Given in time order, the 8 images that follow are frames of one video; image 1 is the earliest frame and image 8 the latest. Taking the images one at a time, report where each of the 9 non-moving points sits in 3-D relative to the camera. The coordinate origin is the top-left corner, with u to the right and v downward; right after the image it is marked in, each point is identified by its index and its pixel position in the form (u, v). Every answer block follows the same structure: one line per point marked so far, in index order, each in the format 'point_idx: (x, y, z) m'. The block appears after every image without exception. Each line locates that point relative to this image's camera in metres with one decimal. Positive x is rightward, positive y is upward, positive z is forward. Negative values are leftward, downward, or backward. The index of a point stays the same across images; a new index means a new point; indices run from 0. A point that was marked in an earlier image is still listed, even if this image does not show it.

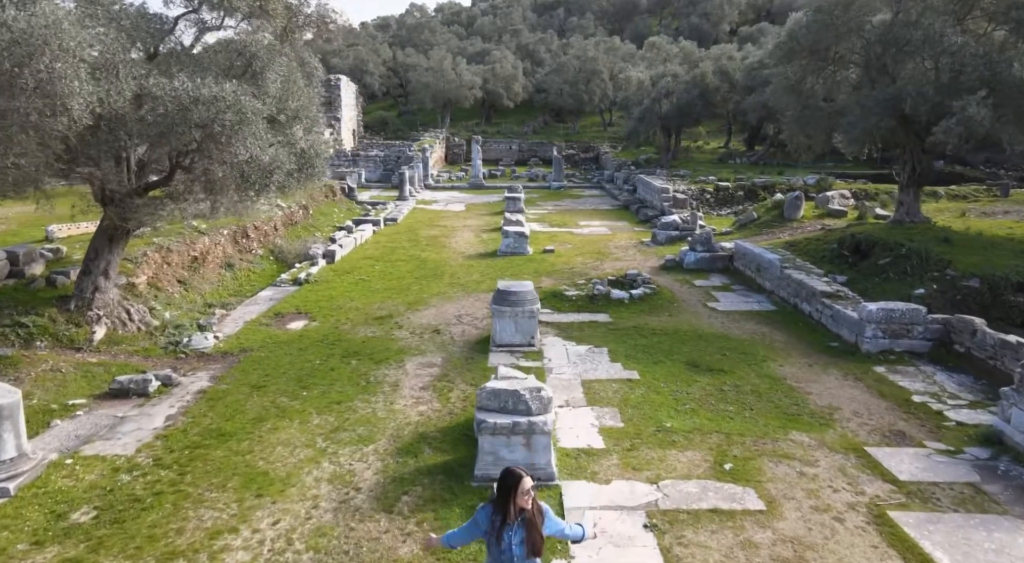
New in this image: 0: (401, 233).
0: (-2.8, +1.2, +16.4) m
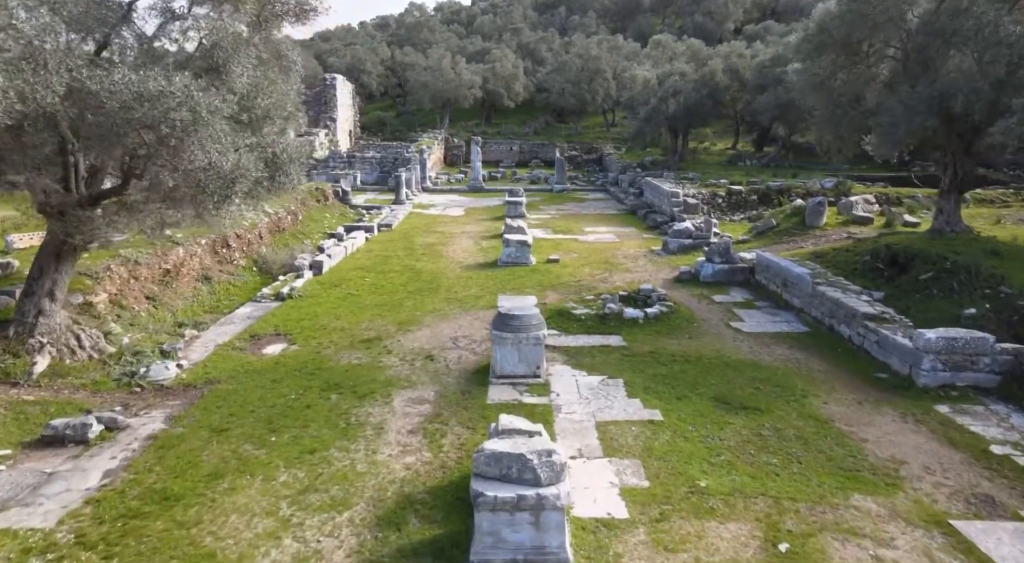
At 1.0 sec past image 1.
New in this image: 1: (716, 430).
0: (-2.7, +1.0, +15.5) m
1: (+1.8, -1.3, +5.7) m
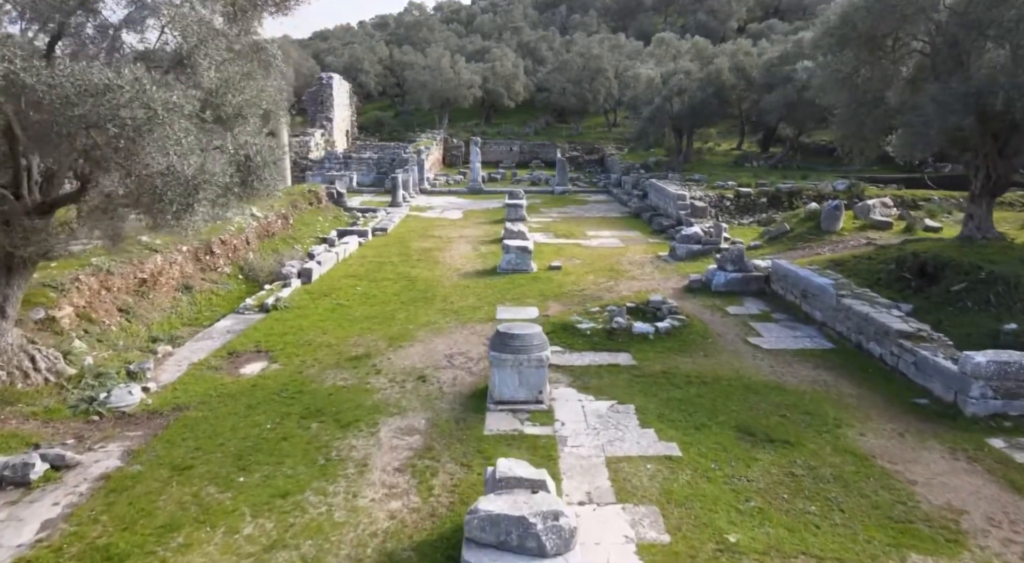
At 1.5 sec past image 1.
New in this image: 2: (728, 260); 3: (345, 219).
0: (-2.7, +0.8, +14.8) m
1: (+1.8, -1.4, +5.0) m
2: (+3.4, +0.3, +10.5) m
3: (-4.6, +1.7, +18.3) m
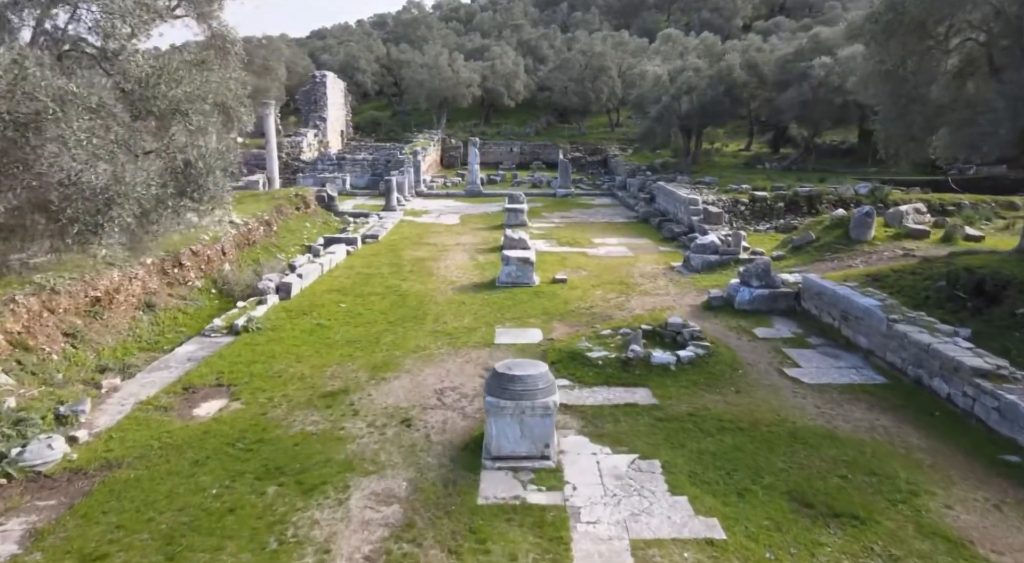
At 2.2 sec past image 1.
0: (-2.7, +0.6, +13.8) m
1: (+1.8, -1.7, +4.0) m
2: (+3.5, +0.1, +9.4) m
3: (-4.6, +1.5, +17.2) m
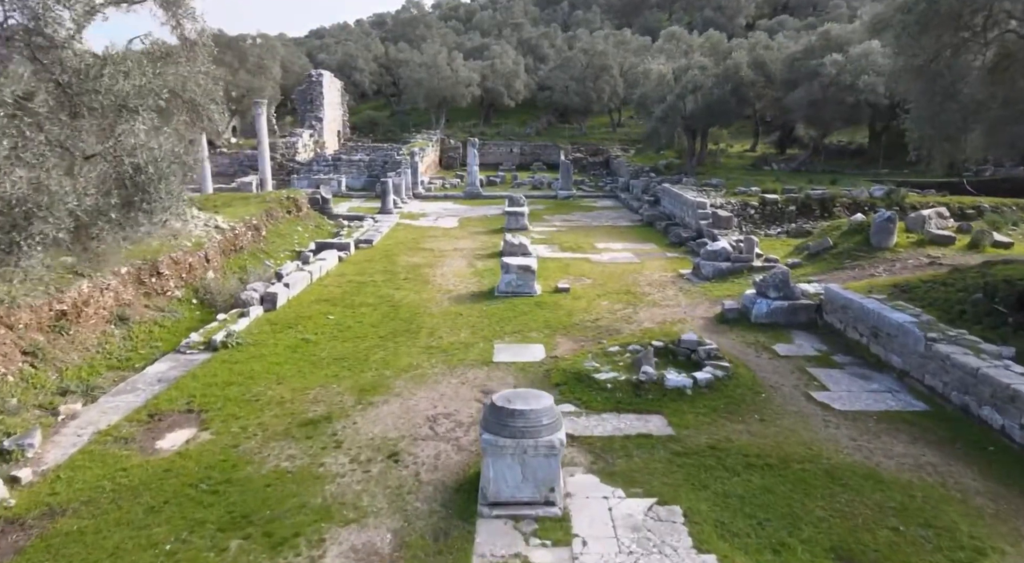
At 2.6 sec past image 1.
0: (-2.7, +0.4, +13.1) m
1: (+1.8, -1.8, +3.3) m
2: (+3.5, 0.0, +8.8) m
3: (-4.6, +1.3, +16.6) m
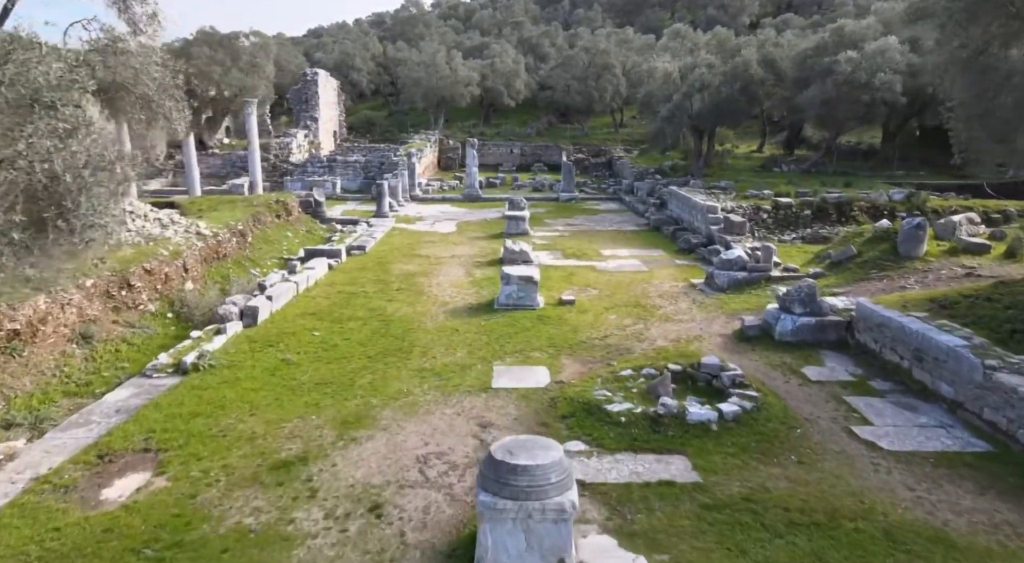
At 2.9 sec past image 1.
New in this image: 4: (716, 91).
0: (-2.7, +0.2, +12.4) m
1: (+1.8, -2.0, +2.6) m
2: (+3.5, -0.2, +8.0) m
3: (-4.6, +1.1, +15.8) m
4: (+6.2, +5.7, +19.7) m
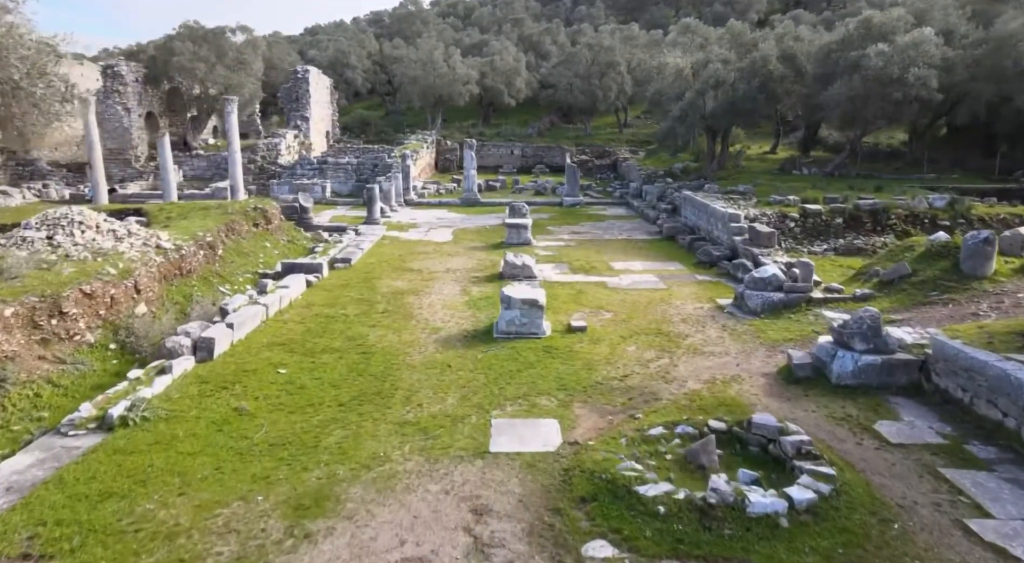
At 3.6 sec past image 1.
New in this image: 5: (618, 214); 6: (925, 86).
0: (-2.7, -0.1, +11.0) m
1: (+1.8, -2.3, +1.2) m
2: (+3.5, -0.5, +6.6) m
3: (-4.6, +0.8, +14.4) m
4: (+6.2, +5.4, +18.3) m
5: (+3.2, +2.0, +19.9) m
6: (+10.0, +4.8, +16.0) m
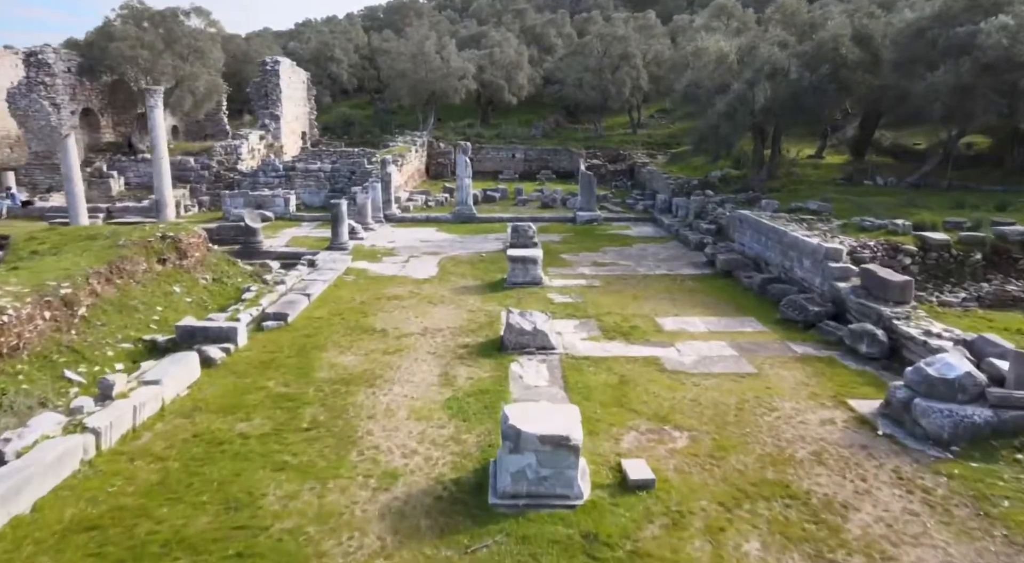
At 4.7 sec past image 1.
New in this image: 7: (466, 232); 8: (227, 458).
0: (-2.6, -1.0, +7.1) m
1: (+1.9, -3.1, -2.7) m
2: (+3.6, -1.4, +2.8) m
3: (-4.5, 0.0, +10.6) m
4: (+6.2, +4.5, +14.5) m
5: (+3.3, +1.2, +16.0) m
6: (+10.1, +3.9, +12.1) m
7: (-1.2, +1.3, +16.9) m
8: (-2.3, -1.4, +5.4) m
